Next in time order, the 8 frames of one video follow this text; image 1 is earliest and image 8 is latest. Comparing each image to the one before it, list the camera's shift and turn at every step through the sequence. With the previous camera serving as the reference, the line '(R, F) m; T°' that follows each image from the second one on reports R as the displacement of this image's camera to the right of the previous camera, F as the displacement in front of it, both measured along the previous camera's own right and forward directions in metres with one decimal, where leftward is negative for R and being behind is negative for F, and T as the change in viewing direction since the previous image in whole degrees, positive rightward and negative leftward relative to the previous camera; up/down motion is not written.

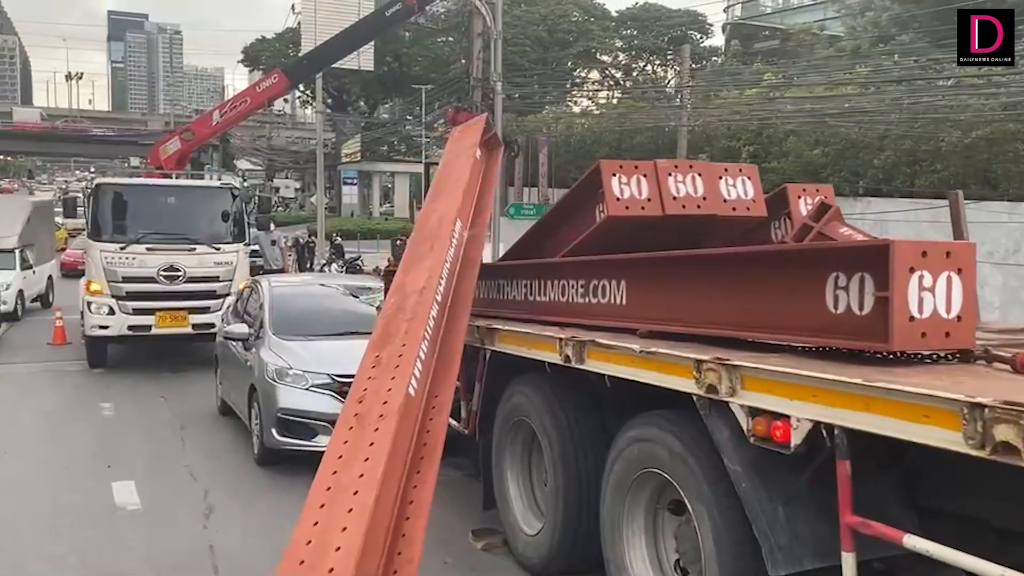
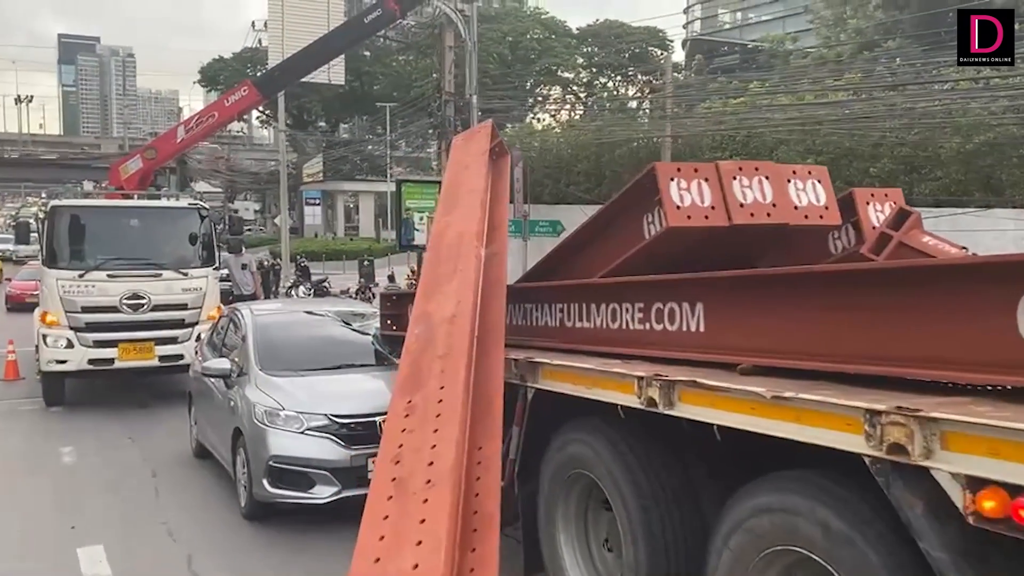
(-0.4, +0.7) m; +2°
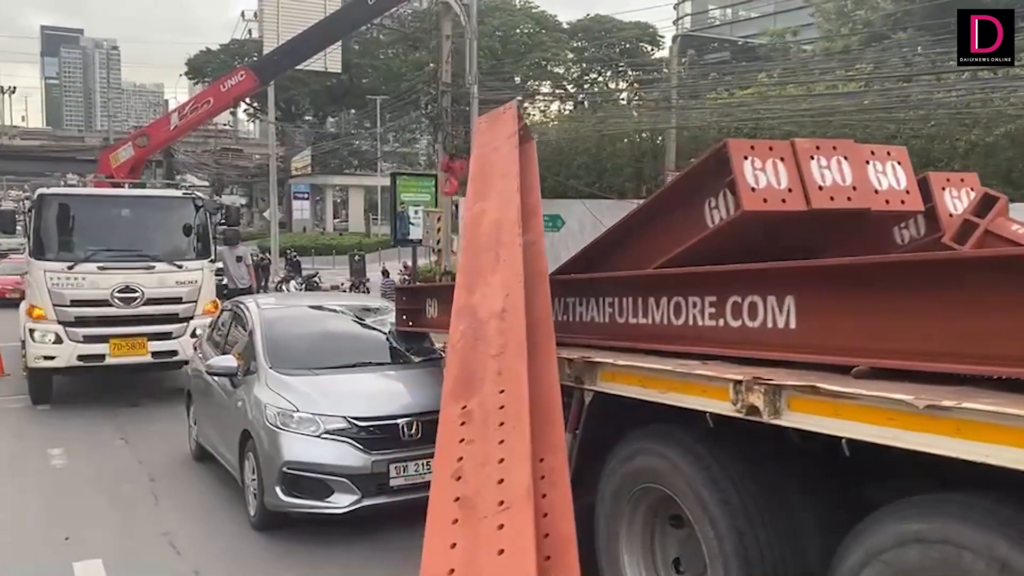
(-0.3, +0.4) m; +1°
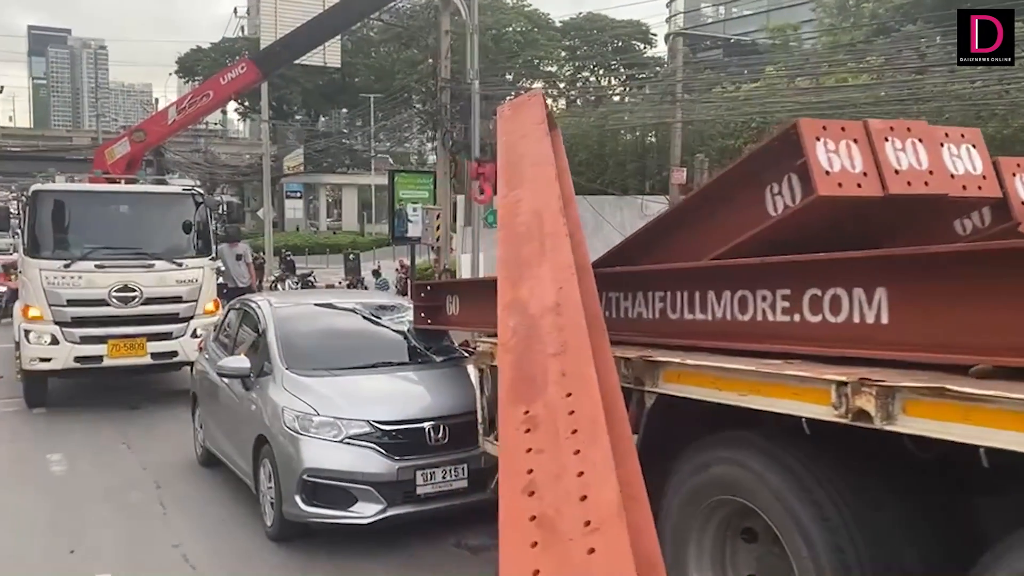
(-0.2, +0.3) m; +1°
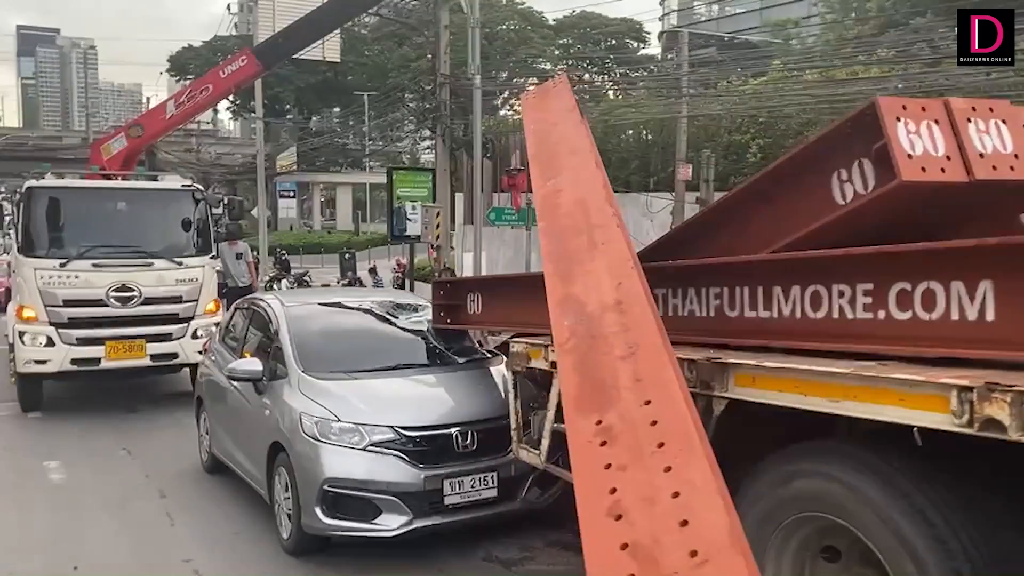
(-0.2, +0.3) m; +1°
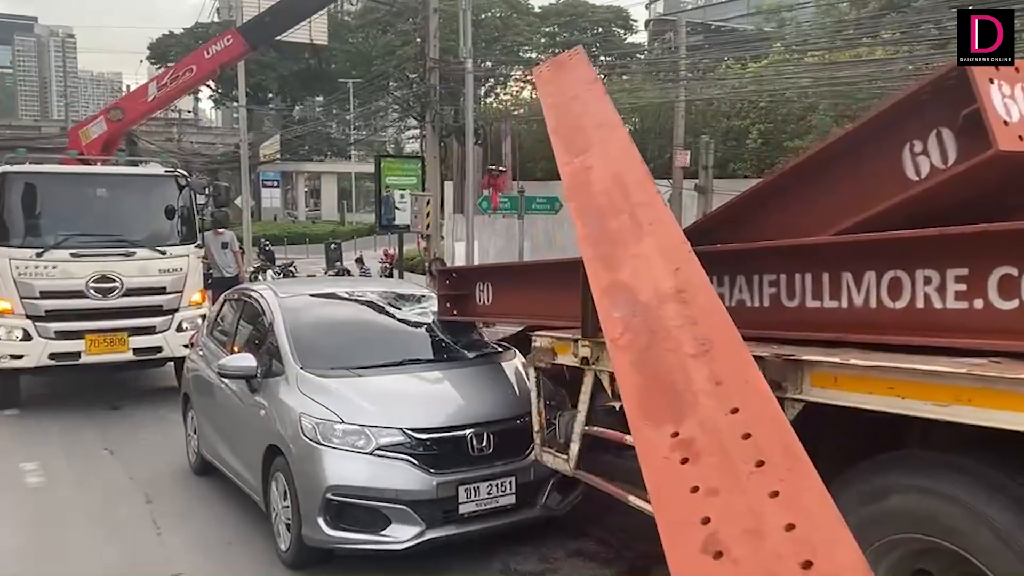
(-0.2, +0.4) m; +1°
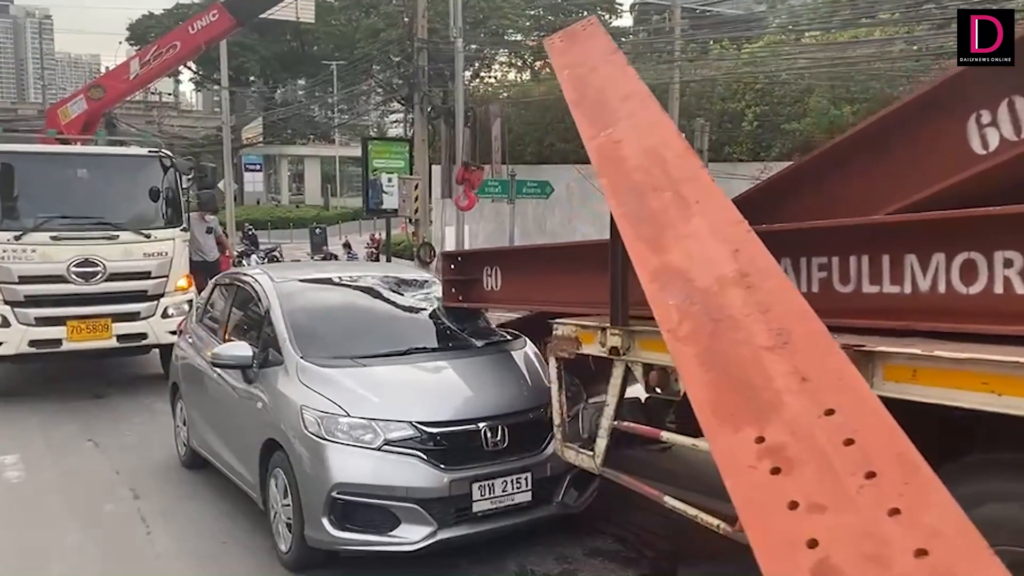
(-0.2, +0.3) m; +1°
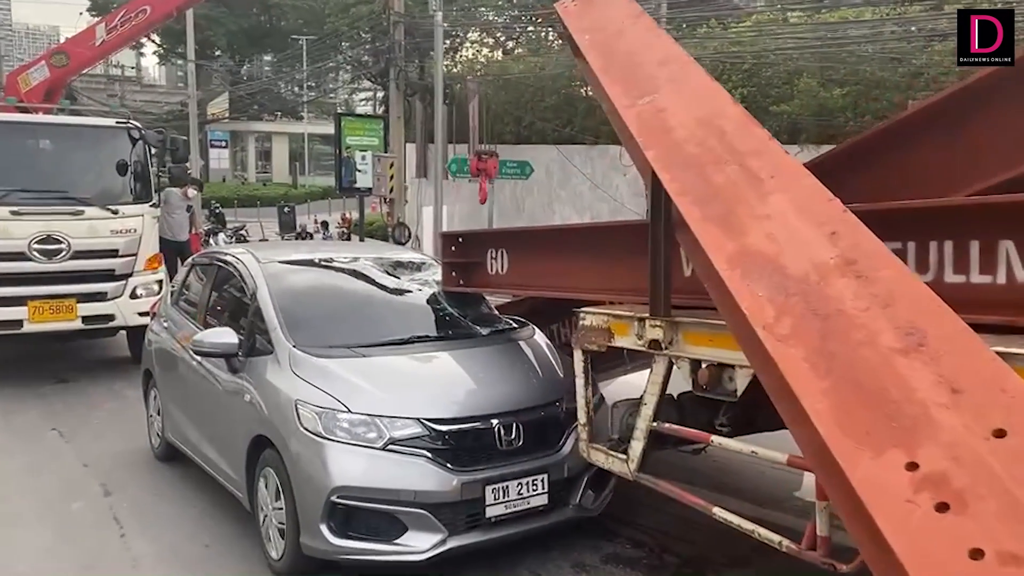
(-0.2, +0.4) m; +2°
